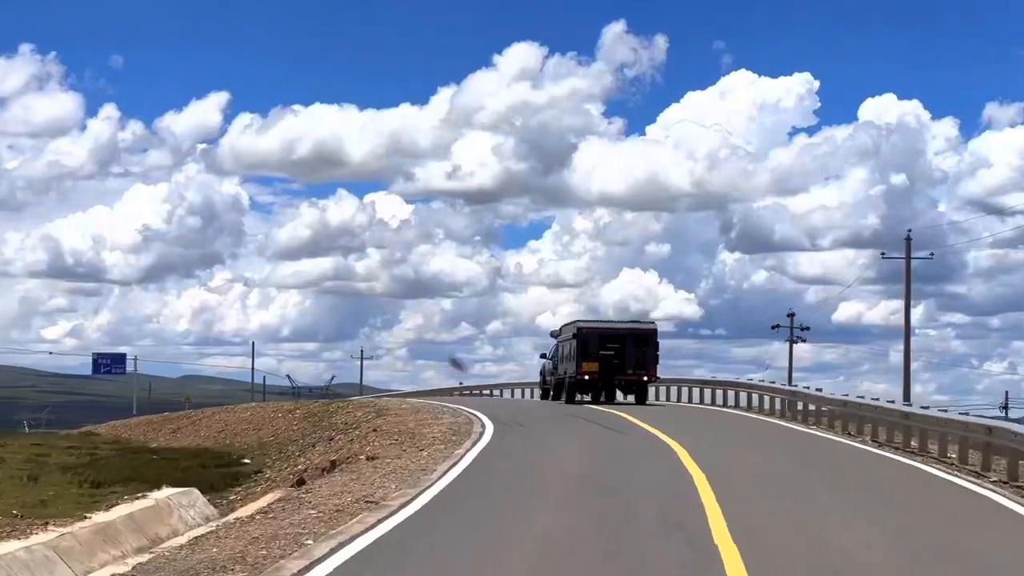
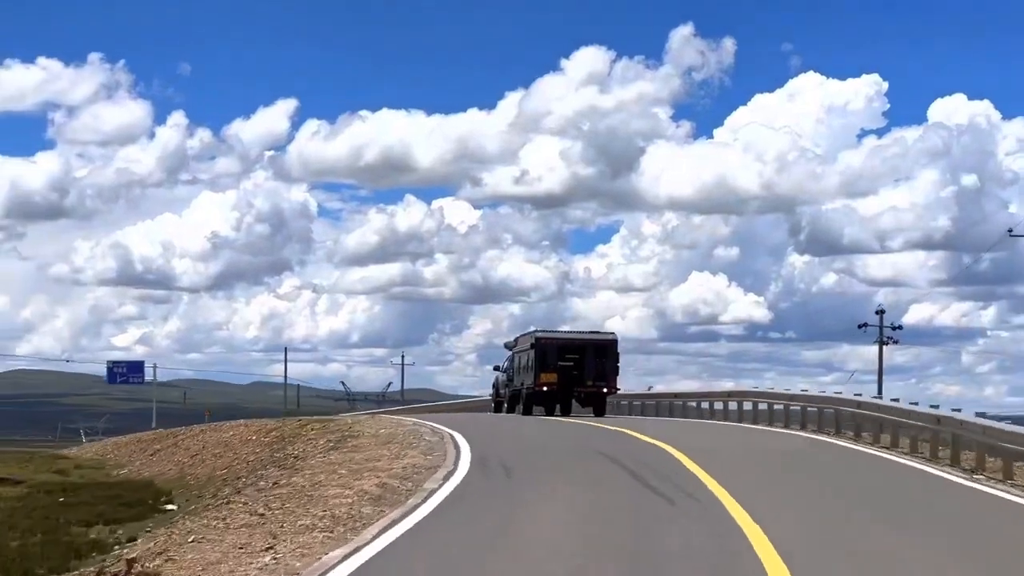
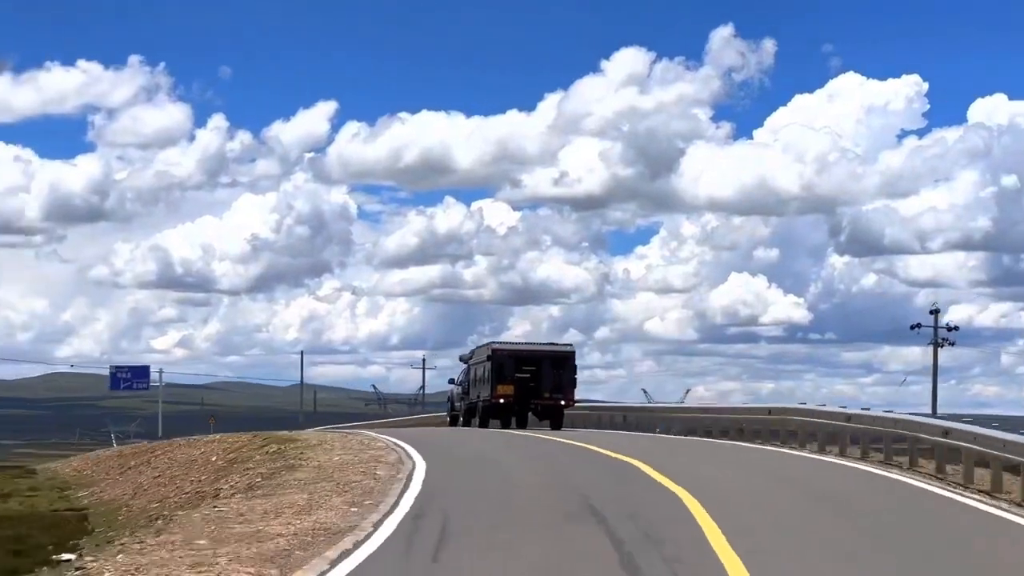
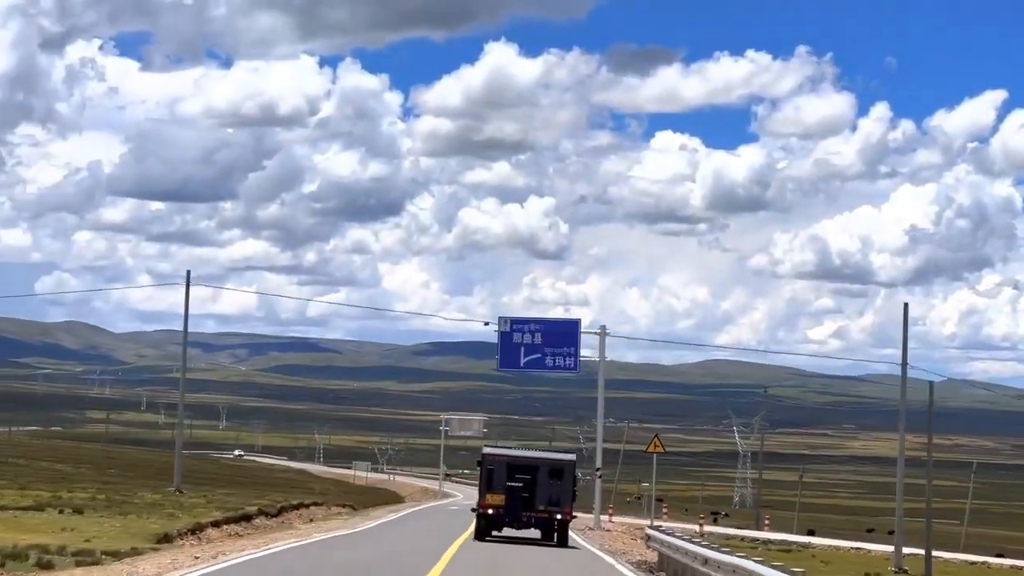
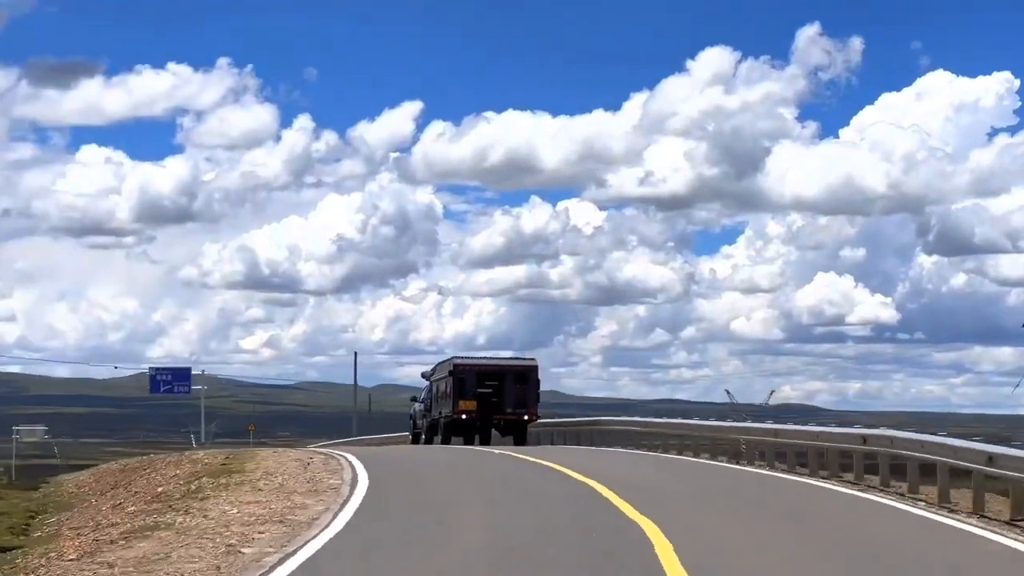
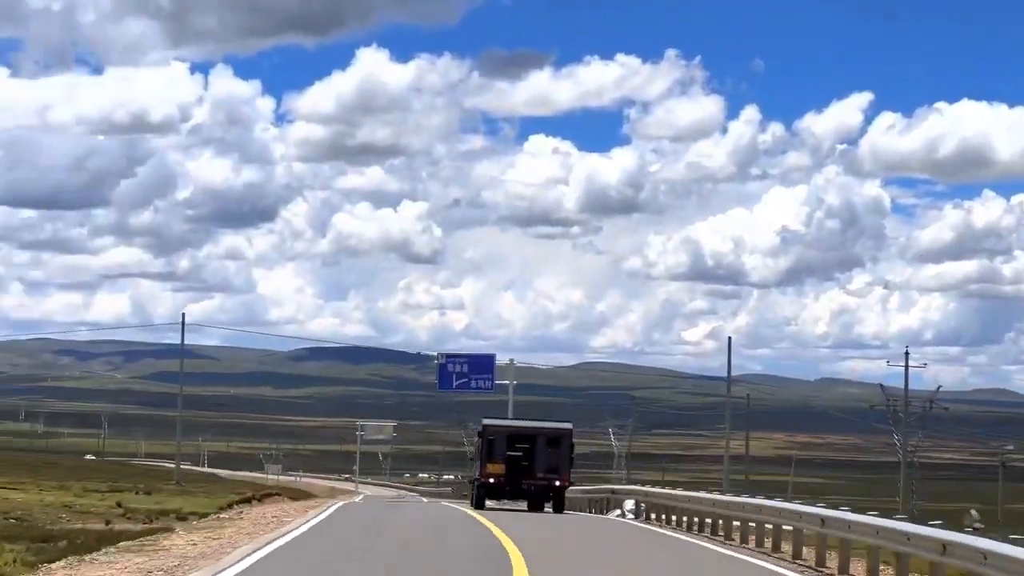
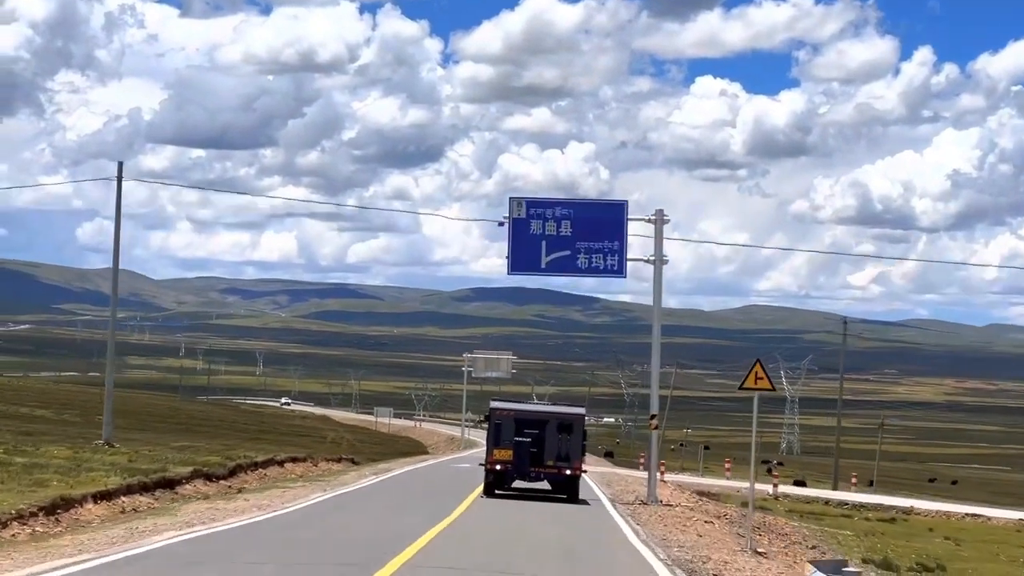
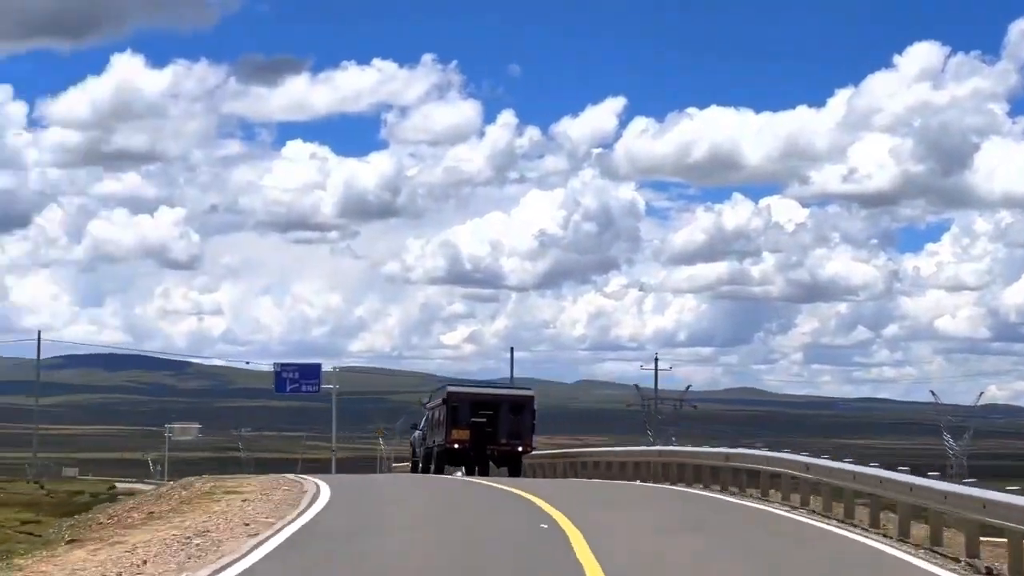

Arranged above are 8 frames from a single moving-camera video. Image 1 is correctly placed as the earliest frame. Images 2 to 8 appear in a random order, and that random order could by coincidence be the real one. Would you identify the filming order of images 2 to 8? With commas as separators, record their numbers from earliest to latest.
2, 3, 5, 8, 6, 4, 7
